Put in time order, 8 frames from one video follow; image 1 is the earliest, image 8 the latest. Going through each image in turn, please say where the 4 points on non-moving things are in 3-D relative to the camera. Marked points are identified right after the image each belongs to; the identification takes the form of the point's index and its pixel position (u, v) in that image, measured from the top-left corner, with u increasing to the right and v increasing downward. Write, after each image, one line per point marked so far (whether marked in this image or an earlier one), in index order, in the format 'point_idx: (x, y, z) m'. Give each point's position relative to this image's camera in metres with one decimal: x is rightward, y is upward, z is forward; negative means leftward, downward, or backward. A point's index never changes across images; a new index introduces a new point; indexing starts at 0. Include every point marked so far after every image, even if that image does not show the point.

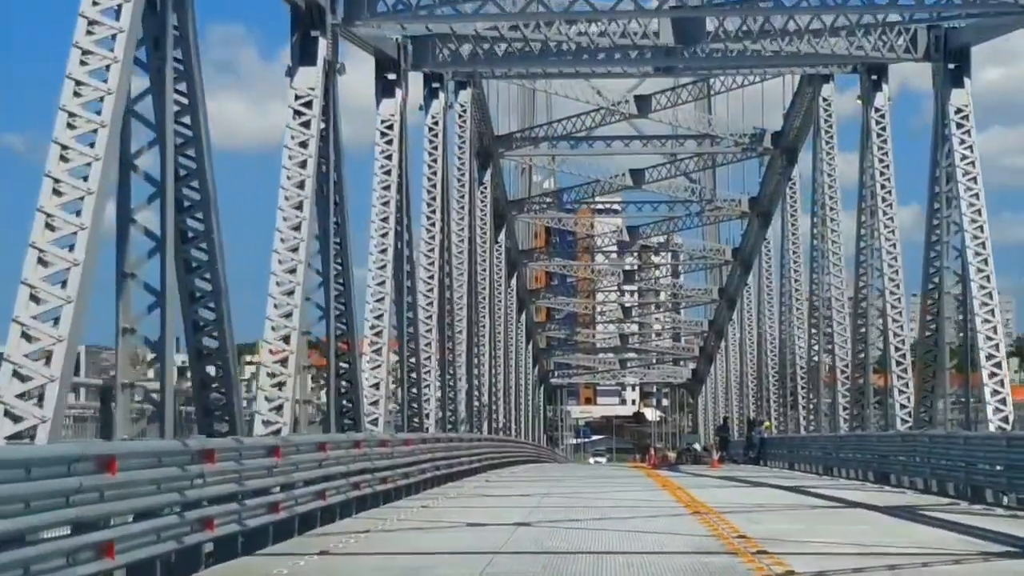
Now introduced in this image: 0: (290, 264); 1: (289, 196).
0: (-2.2, +0.2, +17.7) m
1: (-2.3, +0.9, +18.1) m
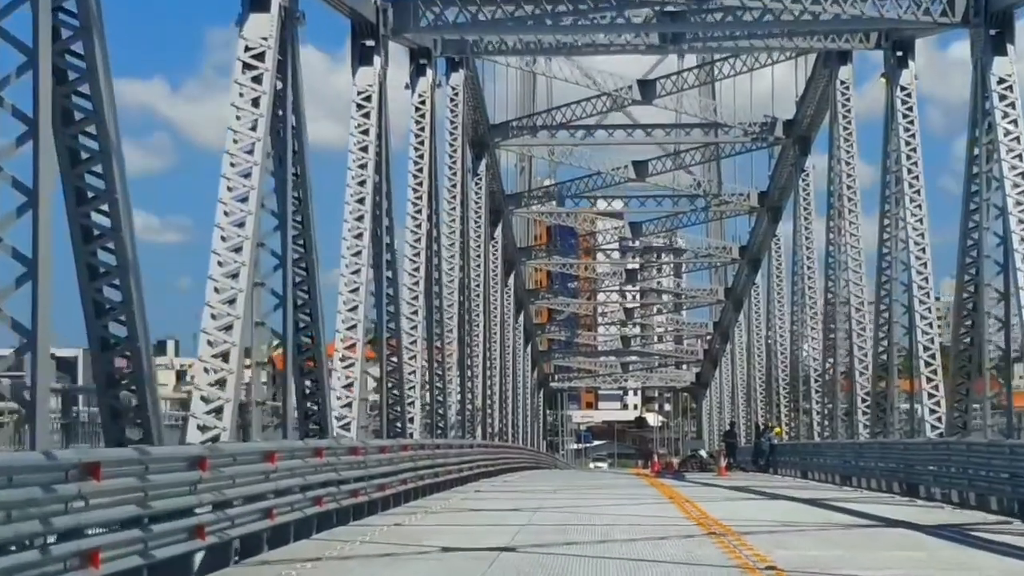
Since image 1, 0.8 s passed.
0: (-2.4, +0.4, +15.1) m
1: (-2.4, +1.1, +15.5) m
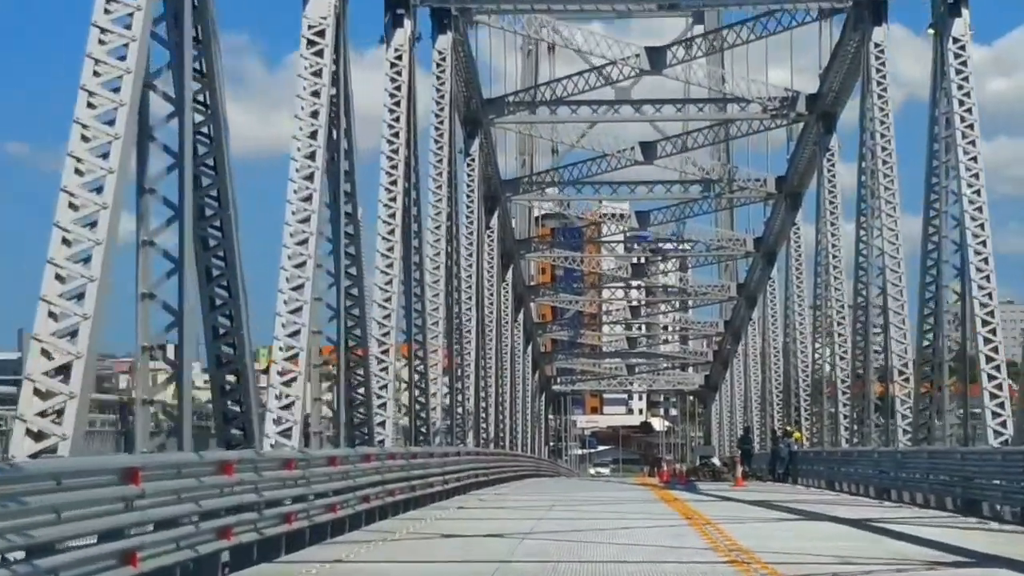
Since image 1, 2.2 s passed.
0: (-2.6, +0.7, +10.9) m
1: (-2.6, +1.4, +11.4) m
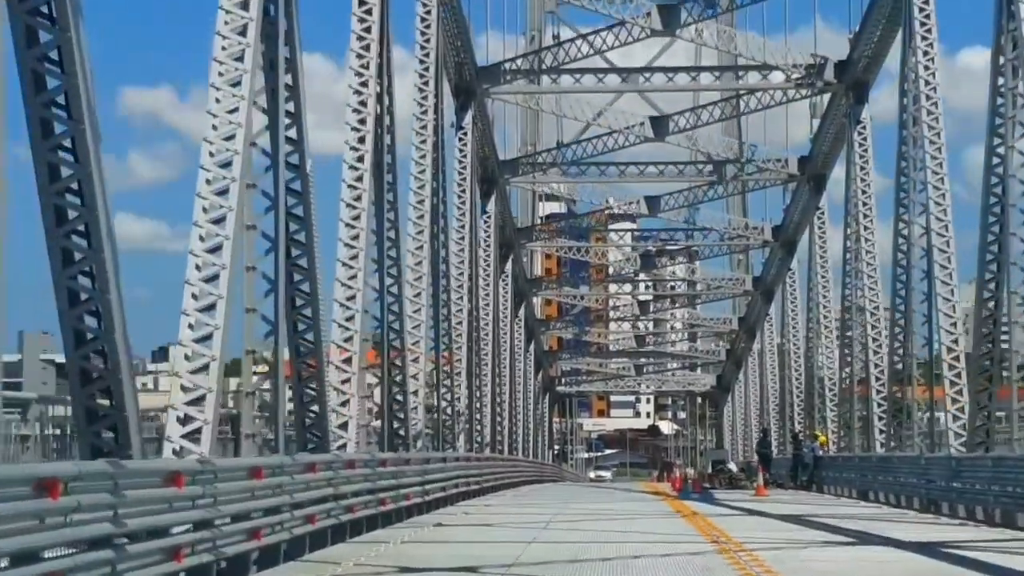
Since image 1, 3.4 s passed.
0: (-2.7, +1.0, +7.0) m
1: (-2.8, +1.7, +7.4) m
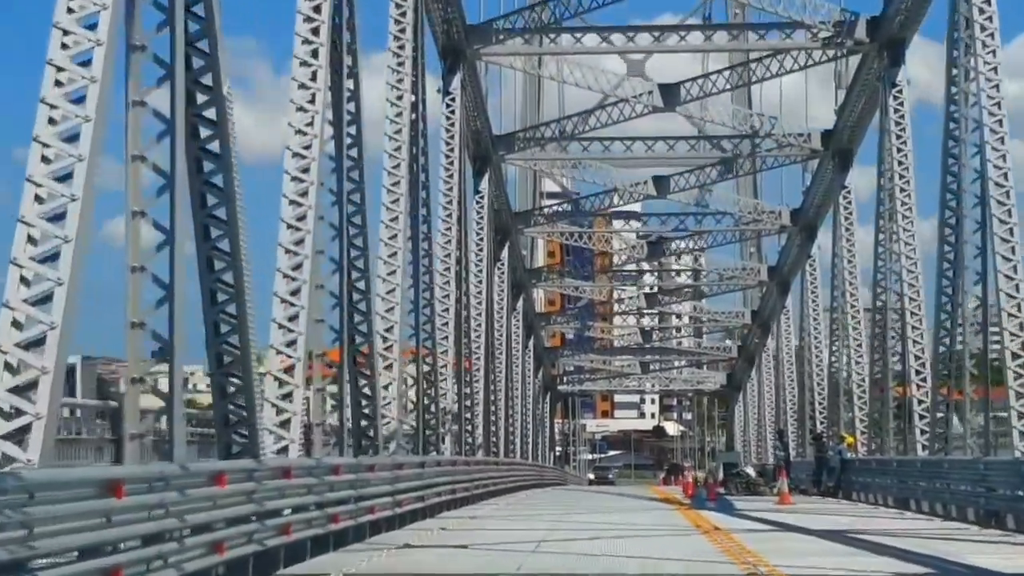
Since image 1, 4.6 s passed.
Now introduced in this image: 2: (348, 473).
0: (-2.9, +1.3, +3.0) m
1: (-3.0, +2.0, +3.4) m
2: (-1.6, -1.9, +18.4) m
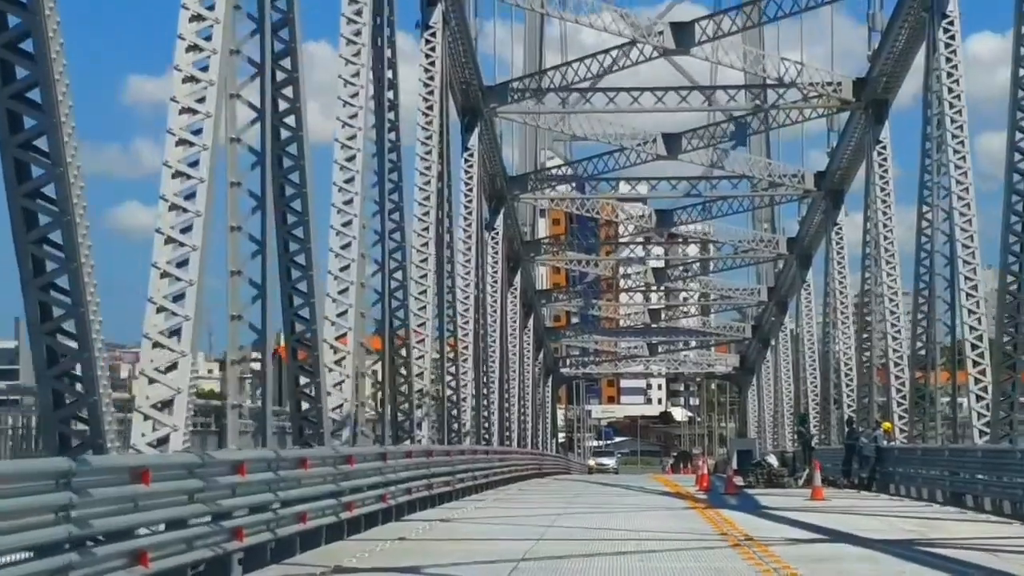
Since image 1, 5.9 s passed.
0: (-3.2, +1.7, -1.4) m
1: (-3.3, +2.4, -1.0) m
2: (-1.9, -1.5, +14.0) m
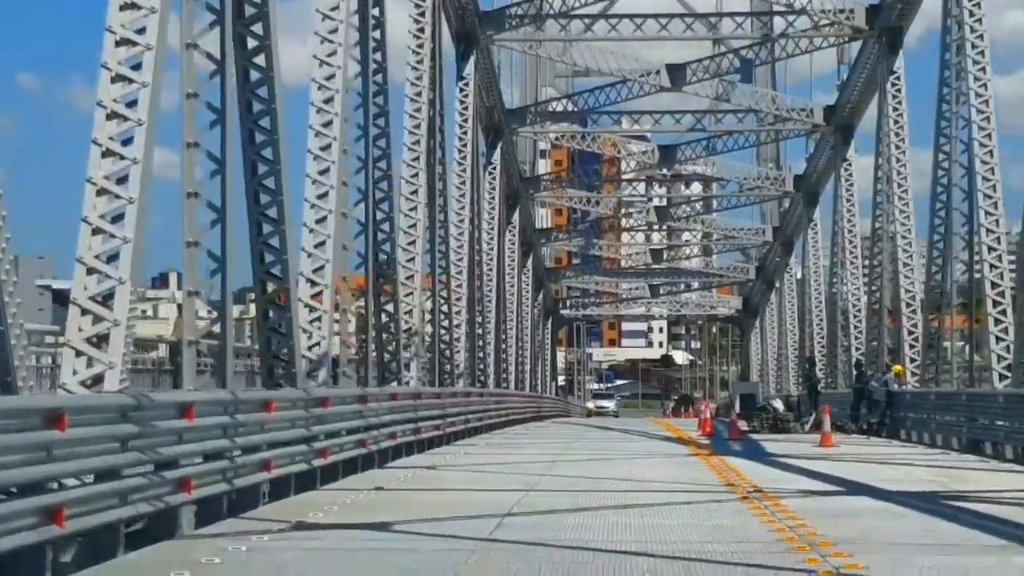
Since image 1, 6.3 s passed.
0: (-3.3, +1.7, -2.9) m
1: (-3.4, +2.5, -2.6) m
2: (-2.0, -0.9, +12.5) m
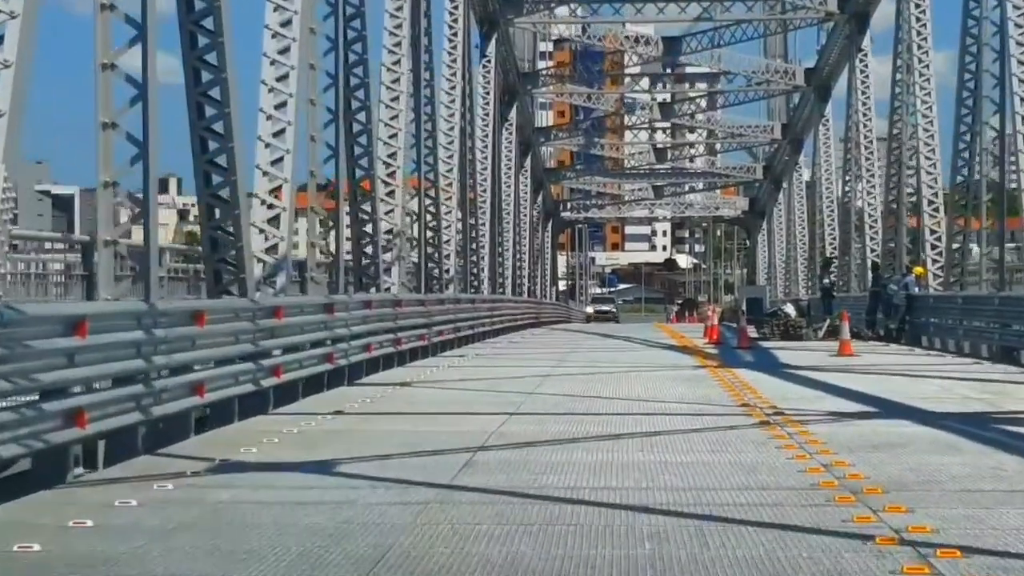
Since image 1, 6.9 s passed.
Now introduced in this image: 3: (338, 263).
0: (-3.5, +1.6, -5.1) m
1: (-3.6, +2.3, -4.8) m
2: (-2.1, -0.3, +10.5) m
3: (-1.9, +0.2, +19.0) m
